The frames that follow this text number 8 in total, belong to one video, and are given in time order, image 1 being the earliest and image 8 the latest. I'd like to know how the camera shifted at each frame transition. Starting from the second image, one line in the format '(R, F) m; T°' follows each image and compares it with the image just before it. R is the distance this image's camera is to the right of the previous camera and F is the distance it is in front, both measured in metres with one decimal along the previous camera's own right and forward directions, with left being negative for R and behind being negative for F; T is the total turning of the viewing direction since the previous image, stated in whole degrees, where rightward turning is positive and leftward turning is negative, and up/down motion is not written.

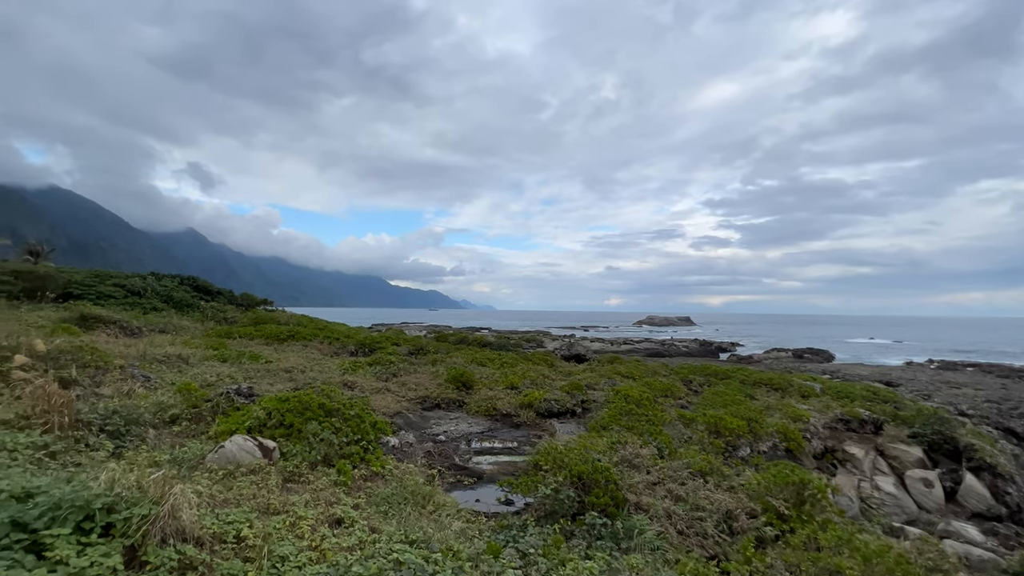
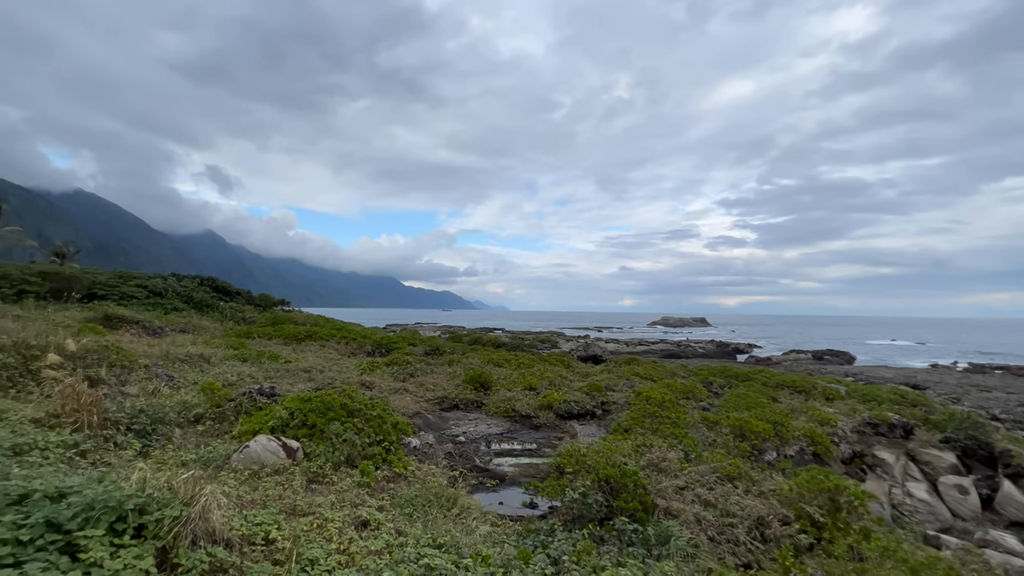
(-0.2, +0.1) m; -2°
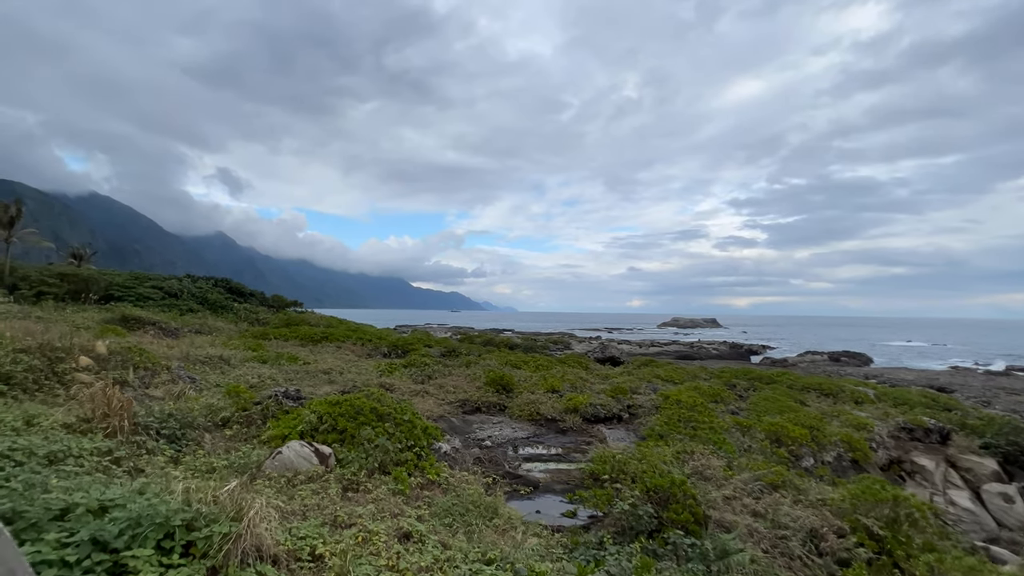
(-0.4, +0.2) m; -1°
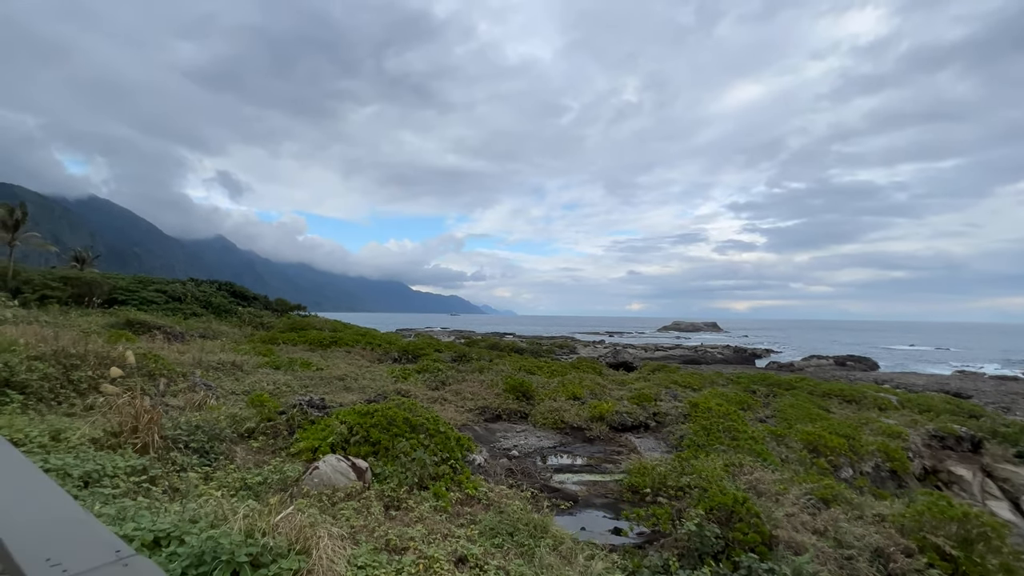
(-0.6, +0.3) m; 0°
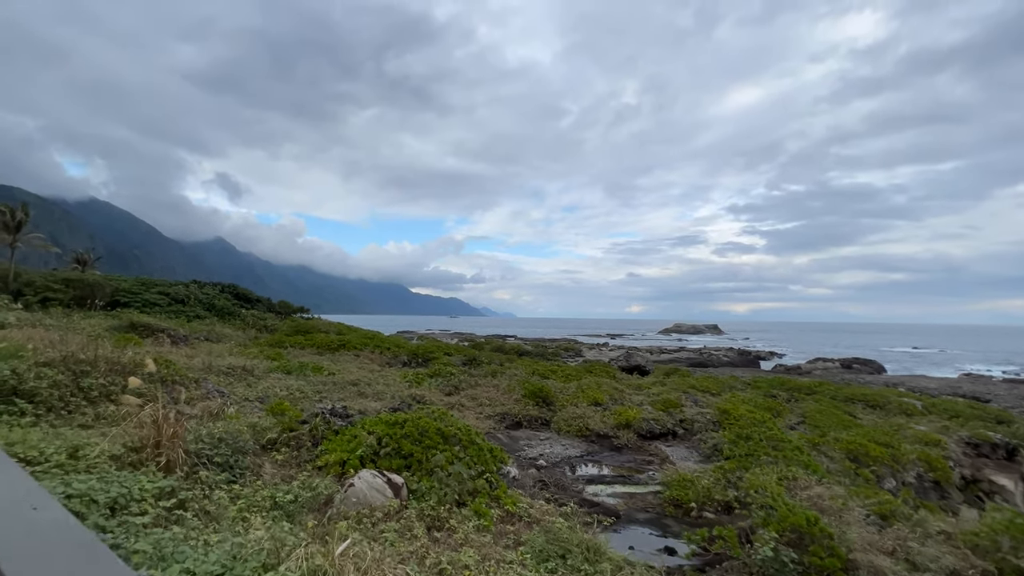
(-0.5, +0.4) m; 0°
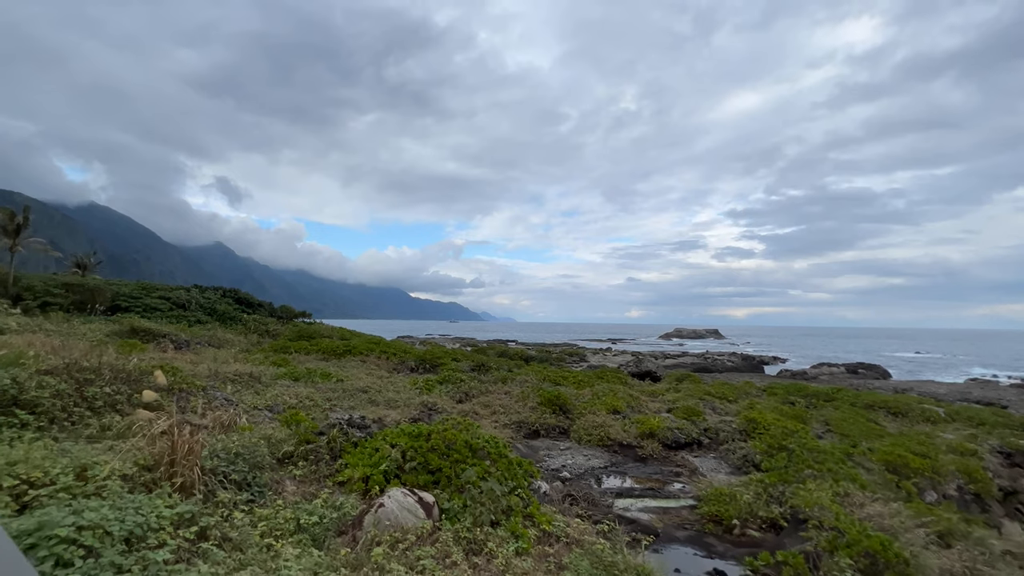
(-0.4, +0.4) m; 0°
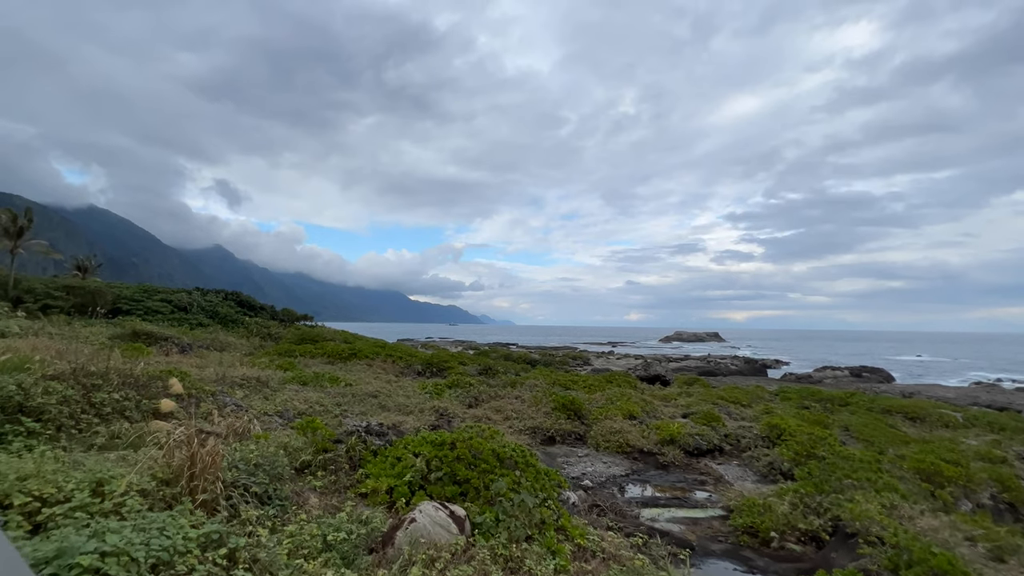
(-0.4, +0.3) m; 0°
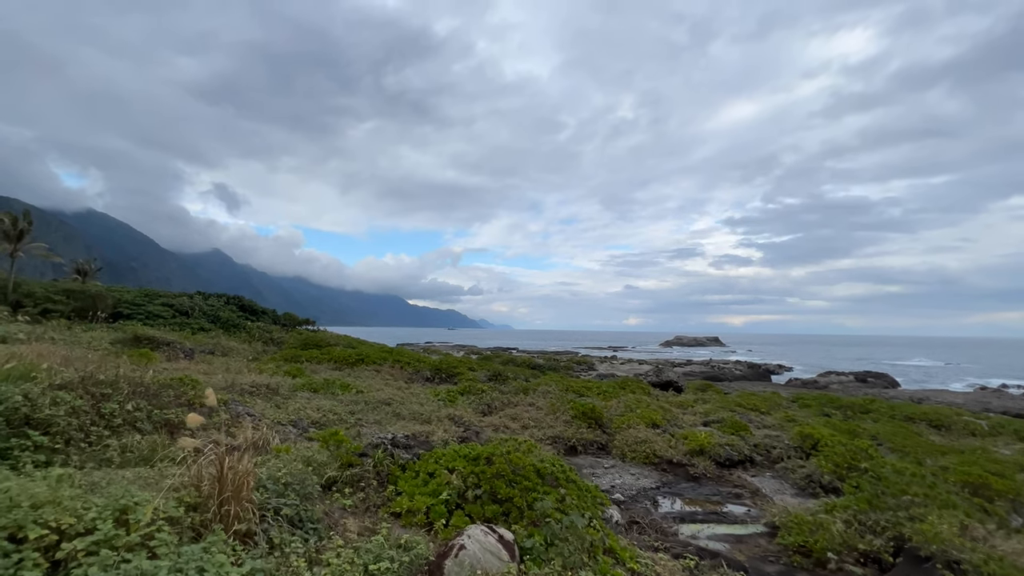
(-0.5, +0.4) m; 0°
